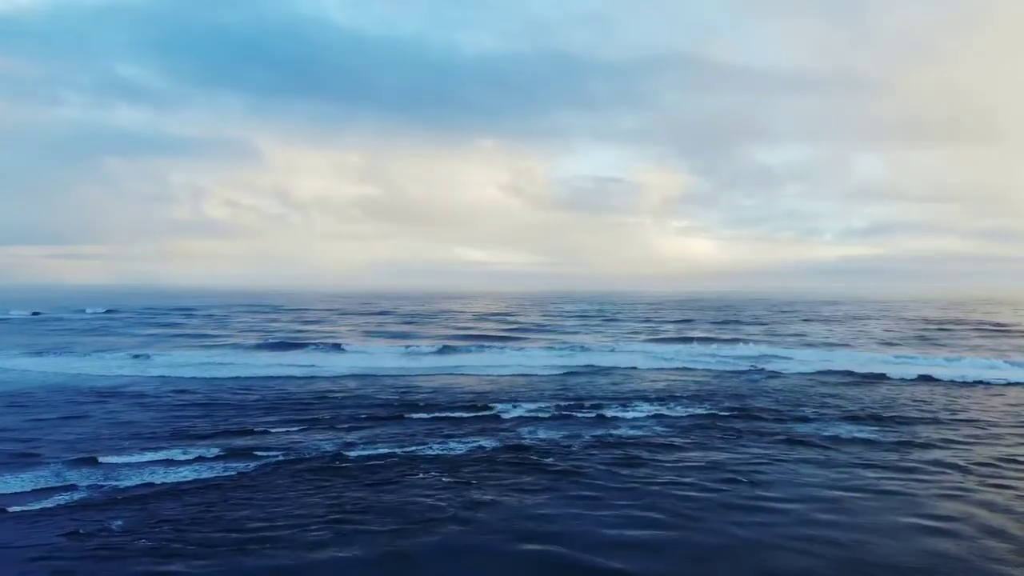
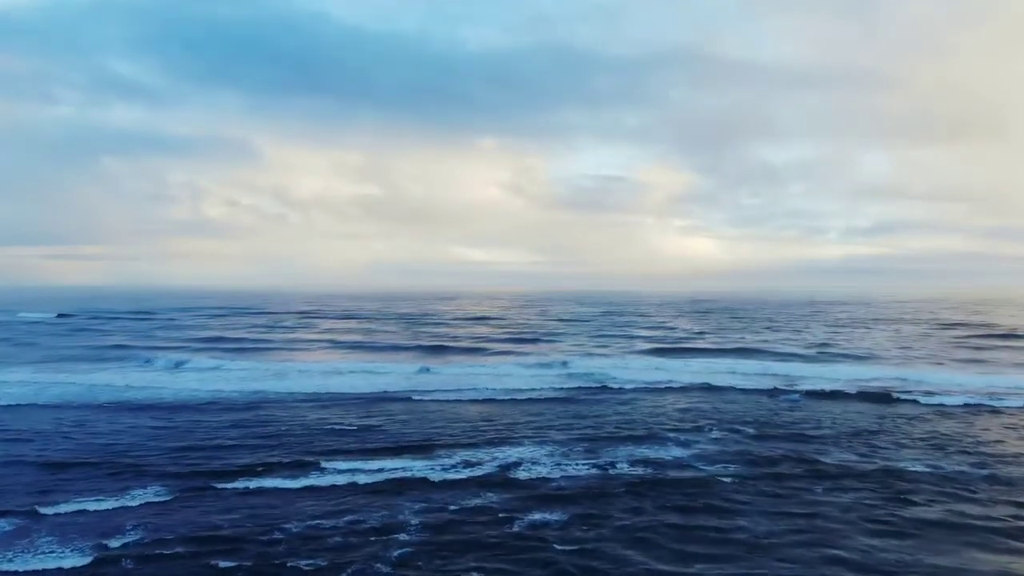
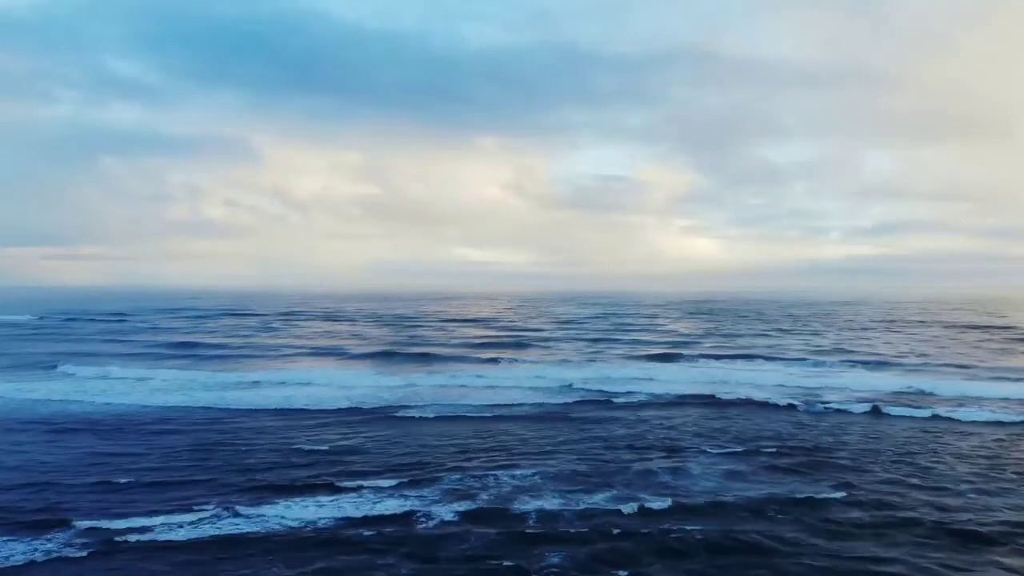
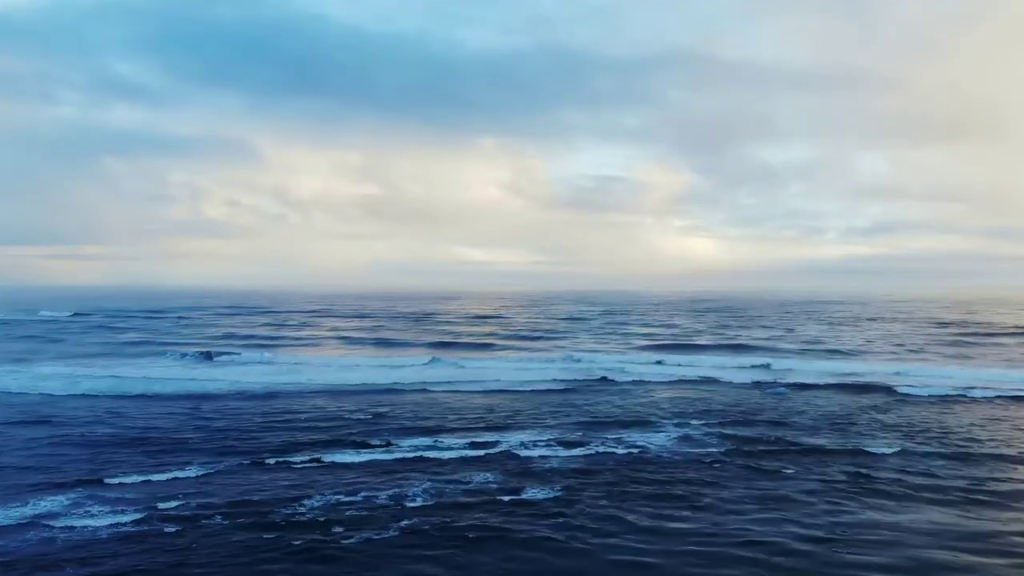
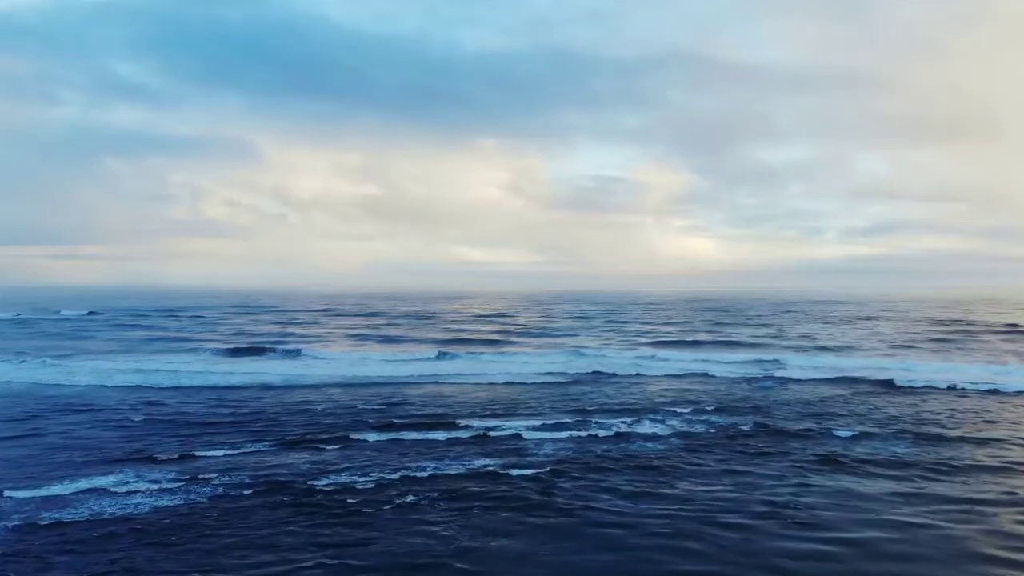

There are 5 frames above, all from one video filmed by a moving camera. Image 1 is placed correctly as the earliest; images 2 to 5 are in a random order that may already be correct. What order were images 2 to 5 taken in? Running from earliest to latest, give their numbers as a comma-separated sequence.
5, 4, 2, 3
